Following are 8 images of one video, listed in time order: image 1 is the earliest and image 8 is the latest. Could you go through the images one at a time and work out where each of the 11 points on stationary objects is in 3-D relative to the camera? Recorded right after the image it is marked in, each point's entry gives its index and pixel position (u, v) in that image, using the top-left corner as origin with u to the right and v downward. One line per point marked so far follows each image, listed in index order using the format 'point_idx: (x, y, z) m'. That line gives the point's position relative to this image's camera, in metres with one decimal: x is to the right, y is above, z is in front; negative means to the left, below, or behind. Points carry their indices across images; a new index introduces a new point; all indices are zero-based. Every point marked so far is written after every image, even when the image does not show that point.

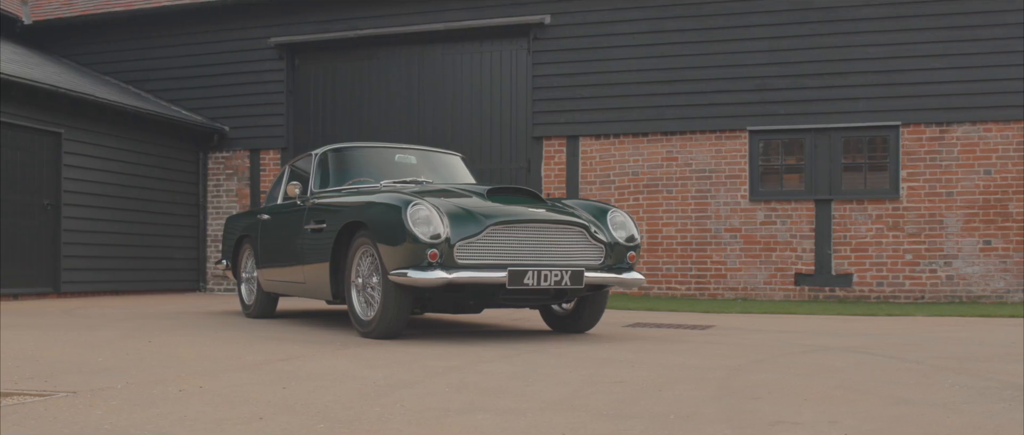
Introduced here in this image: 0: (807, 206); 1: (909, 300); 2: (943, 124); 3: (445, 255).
0: (+3.4, +0.1, +12.1) m
1: (+4.5, -0.9, +11.6) m
2: (+4.8, +1.0, +11.7) m
3: (-0.3, -0.2, +5.4) m
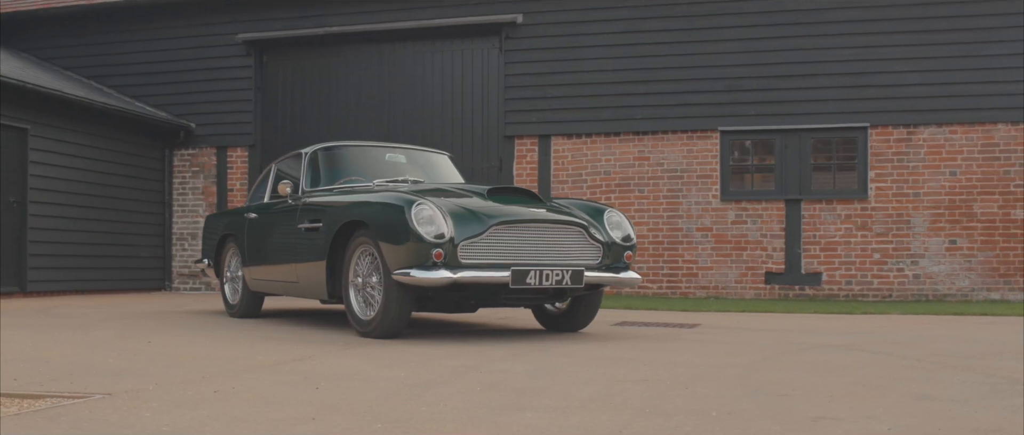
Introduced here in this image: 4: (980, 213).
0: (+3.1, +0.1, +12.2) m
1: (+4.2, -0.9, +11.9) m
2: (+4.6, +1.0, +11.9) m
3: (-0.3, -0.2, +5.4) m
4: (+5.2, +0.1, +11.6) m
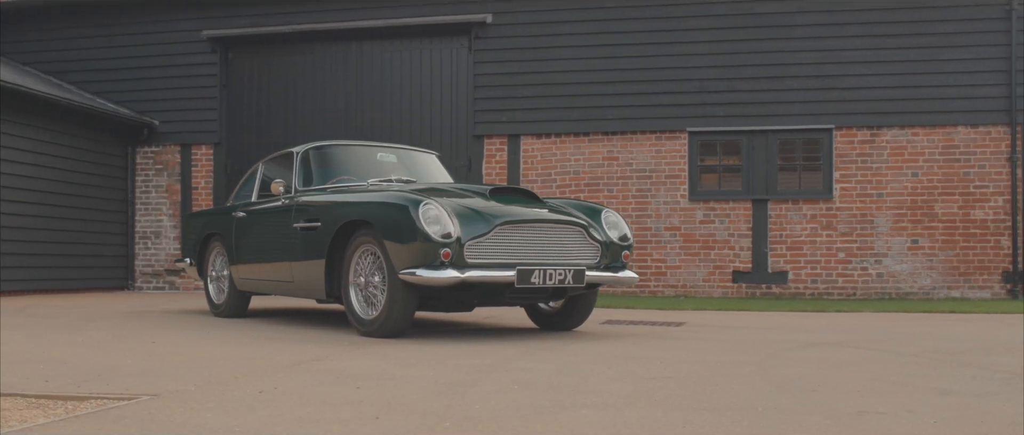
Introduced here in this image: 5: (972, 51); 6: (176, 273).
0: (+2.8, +0.1, +12.4) m
1: (+3.8, -0.9, +12.1) m
2: (+4.2, +1.0, +12.2) m
3: (-0.3, -0.2, +5.4) m
4: (+4.9, +0.1, +11.9) m
5: (+5.3, +1.9, +12.0) m
6: (-4.5, -0.7, +13.9) m
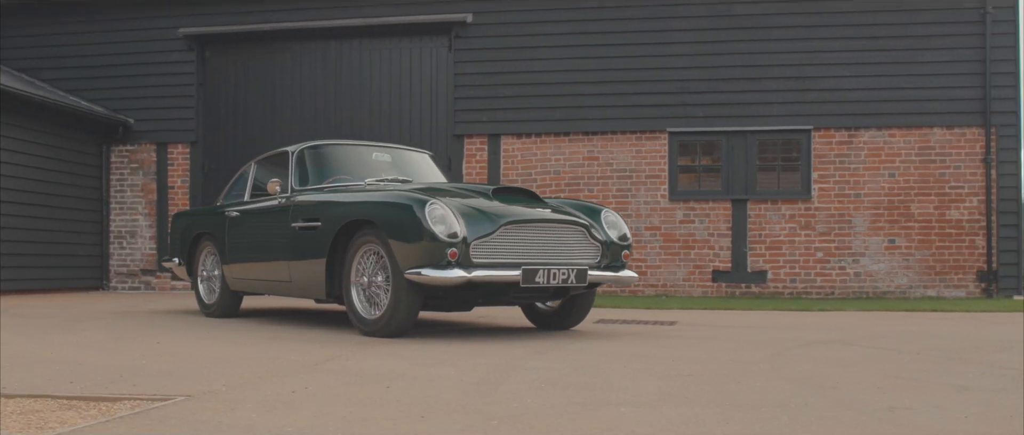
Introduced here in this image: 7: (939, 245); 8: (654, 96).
0: (+2.5, +0.1, +12.5) m
1: (+3.6, -0.9, +12.3) m
2: (+4.0, +1.0, +12.3) m
3: (-0.3, -0.2, +5.4) m
4: (+4.7, 0.0, +12.1) m
5: (+5.1, +1.9, +12.2) m
6: (-4.8, -0.7, +13.7) m
7: (+5.0, -0.3, +12.1) m
8: (+1.7, +1.5, +12.8) m
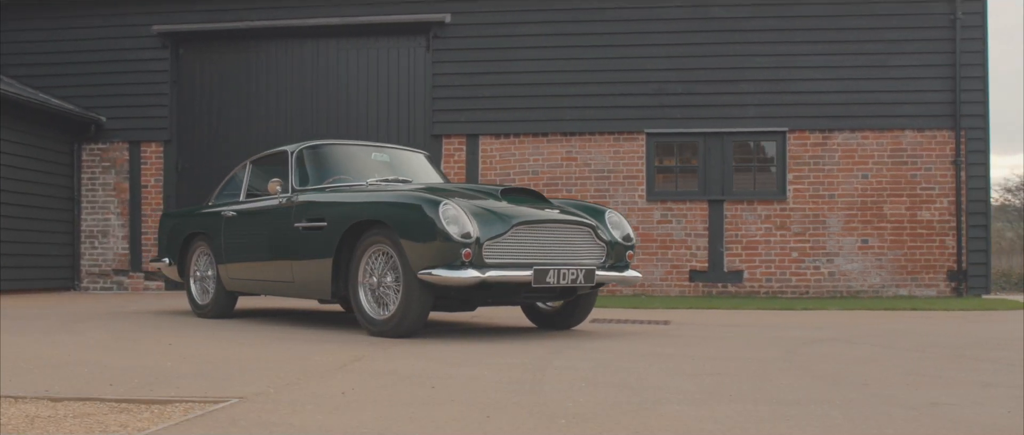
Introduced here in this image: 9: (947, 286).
0: (+2.3, +0.1, +12.7) m
1: (+3.4, -0.9, +12.5) m
2: (+3.8, +1.0, +12.6) m
3: (-0.2, -0.2, +5.5) m
4: (+4.5, 0.0, +12.4) m
5: (+4.9, +1.9, +12.5) m
6: (-5.1, -0.7, +13.6) m
7: (+4.7, -0.3, +12.3) m
8: (+1.5, +1.5, +12.9) m
9: (+5.1, -0.8, +12.3) m
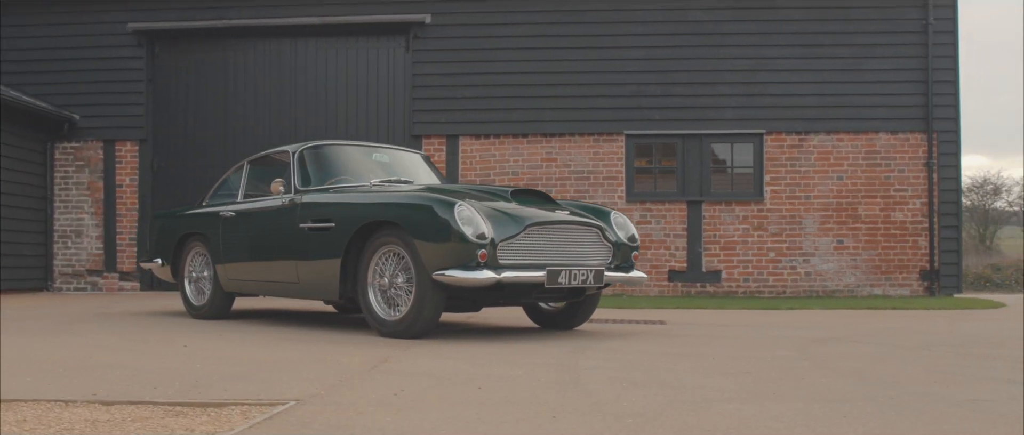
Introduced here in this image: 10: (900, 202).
0: (+2.1, +0.1, +12.8) m
1: (+3.2, -0.9, +12.6) m
2: (+3.6, +1.0, +12.8) m
3: (-0.1, -0.2, +5.5) m
4: (+4.3, 0.0, +12.6) m
5: (+4.7, +1.9, +12.8) m
6: (-5.3, -0.7, +13.4) m
7: (+4.5, -0.3, +12.6) m
8: (+1.2, +1.5, +13.0) m
9: (+4.9, -0.8, +12.6) m
10: (+4.7, +0.2, +12.6) m
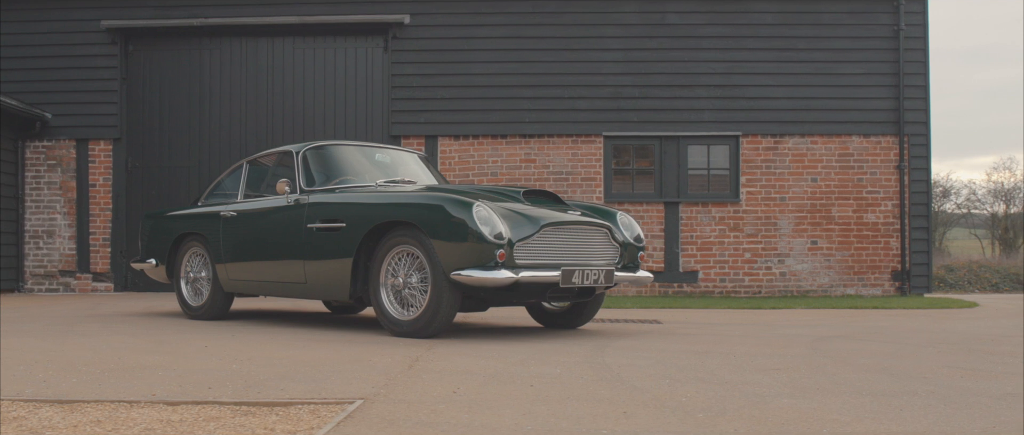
0: (+1.8, +0.1, +13.0) m
1: (+2.9, -0.9, +12.8) m
2: (+3.3, +1.0, +13.0) m
3: (0.0, -0.2, +5.6) m
4: (+4.0, 0.0, +12.9) m
5: (+4.4, +1.9, +13.0) m
6: (-5.6, -0.7, +13.2) m
7: (+4.3, -0.3, +12.8) m
8: (+1.0, +1.5, +13.1) m
9: (+4.7, -0.8, +12.8) m
10: (+4.5, +0.2, +12.9) m
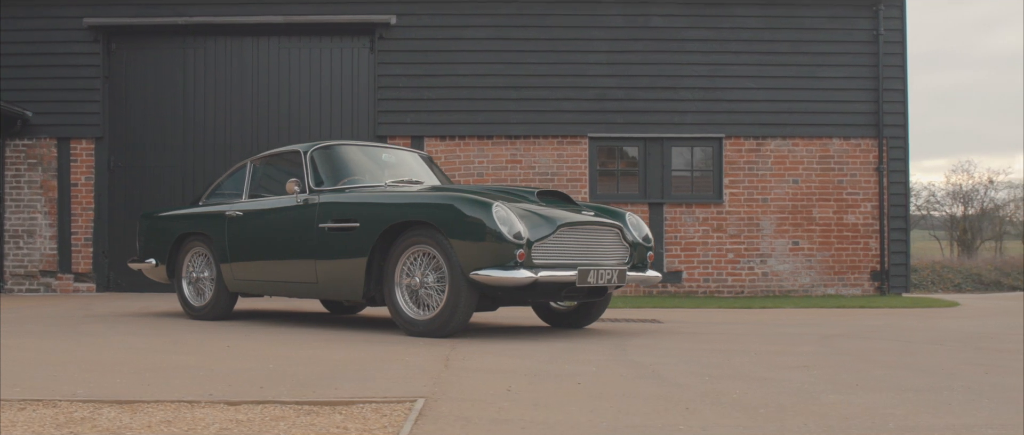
0: (+1.6, +0.1, +13.1) m
1: (+2.7, -1.0, +13.0) m
2: (+3.1, +1.0, +13.2) m
3: (+0.1, -0.2, +5.6) m
4: (+3.8, 0.0, +13.1) m
5: (+4.2, +1.9, +13.3) m
6: (-5.8, -0.7, +13.1) m
7: (+4.1, -0.4, +13.1) m
8: (+0.8, +1.5, +13.2) m
9: (+4.5, -0.9, +13.1) m
10: (+4.3, +0.2, +13.1) m
